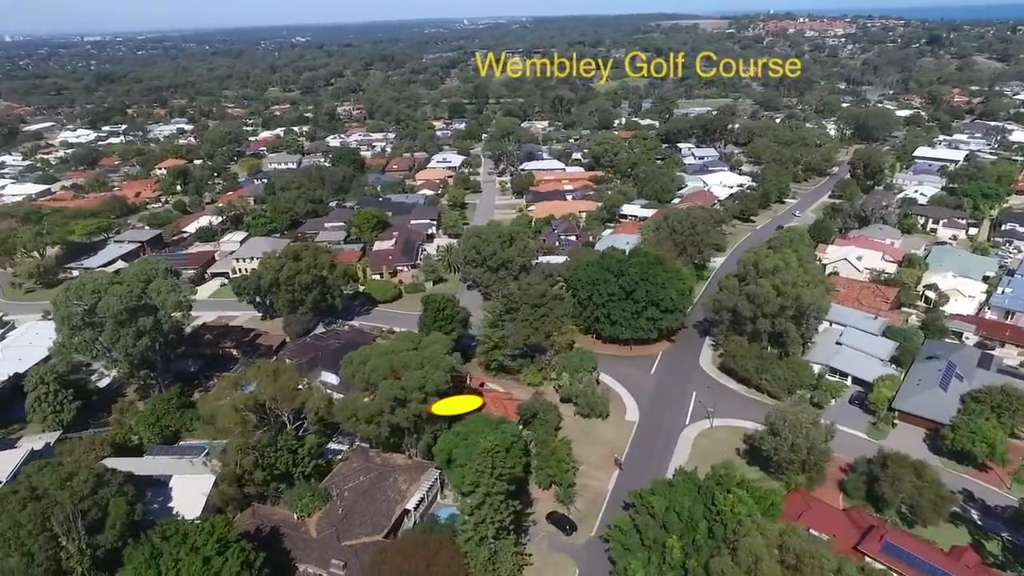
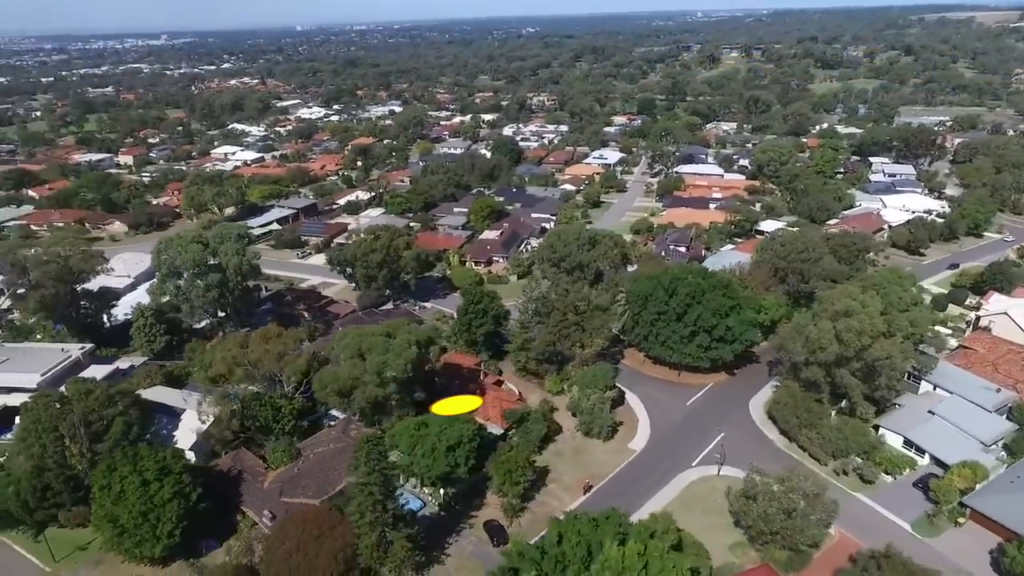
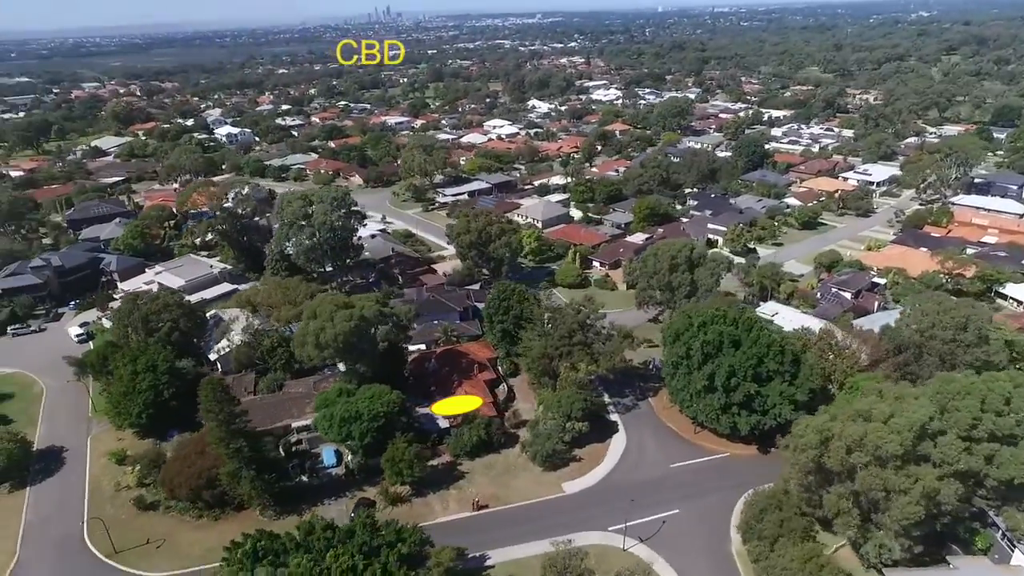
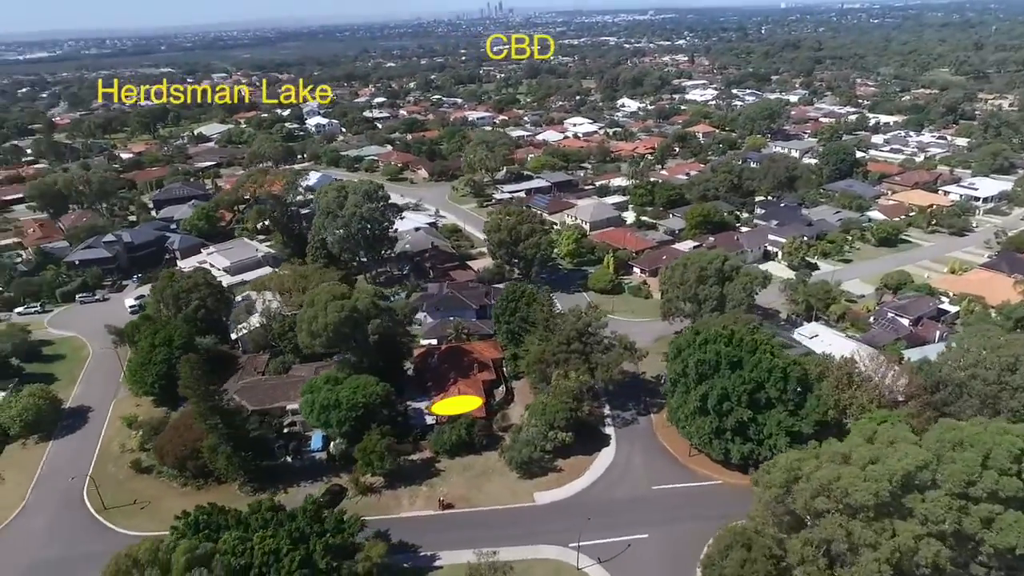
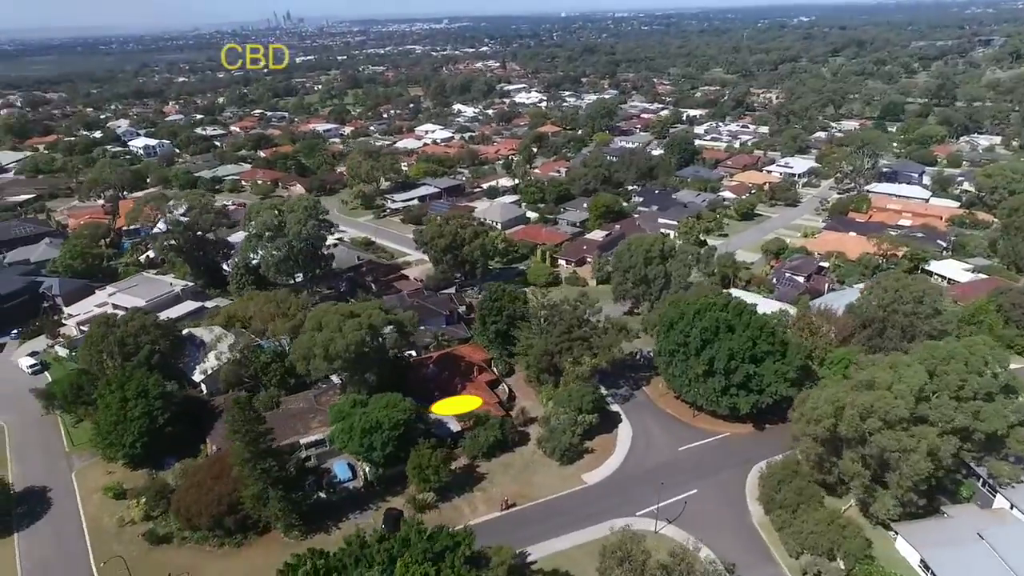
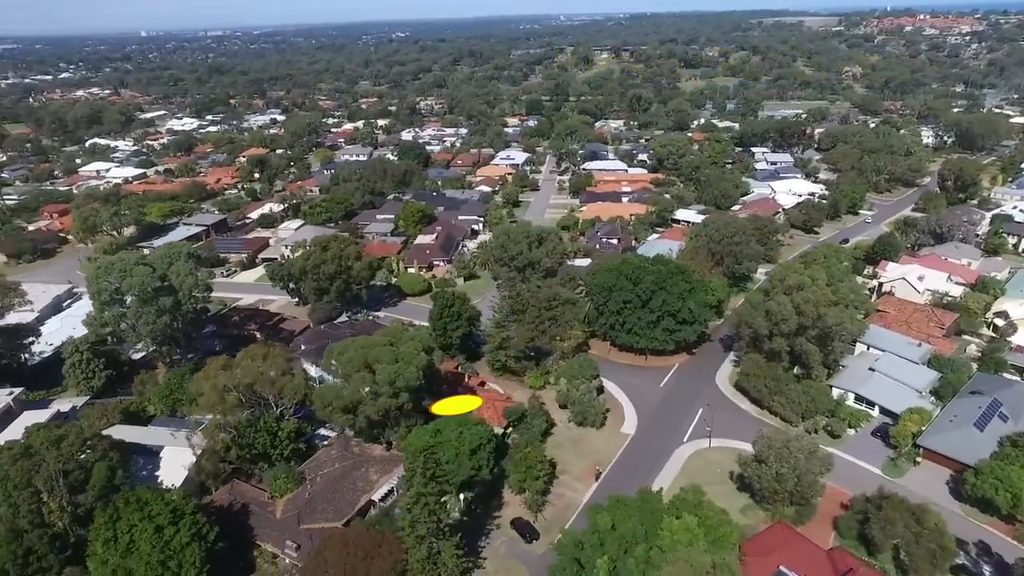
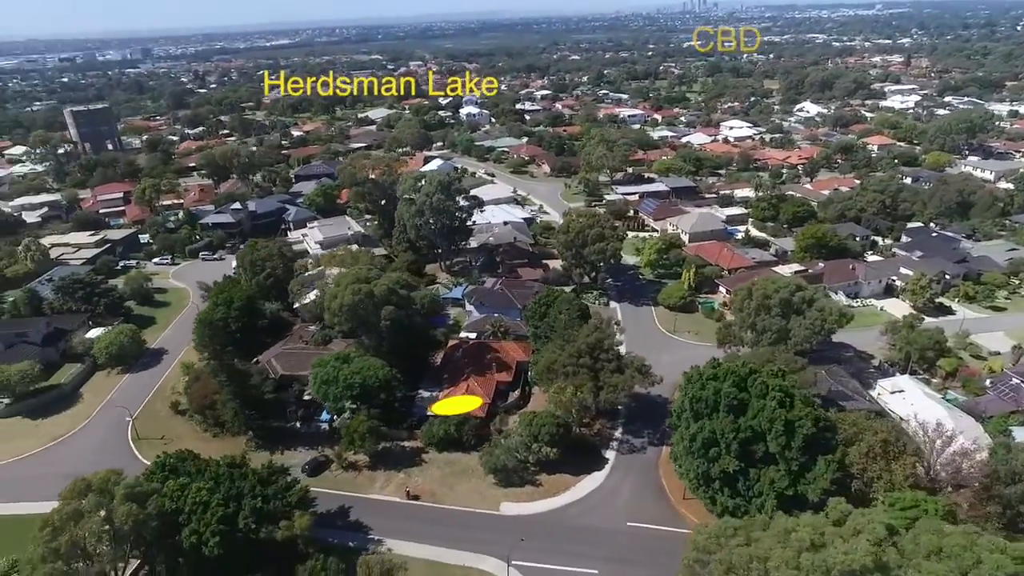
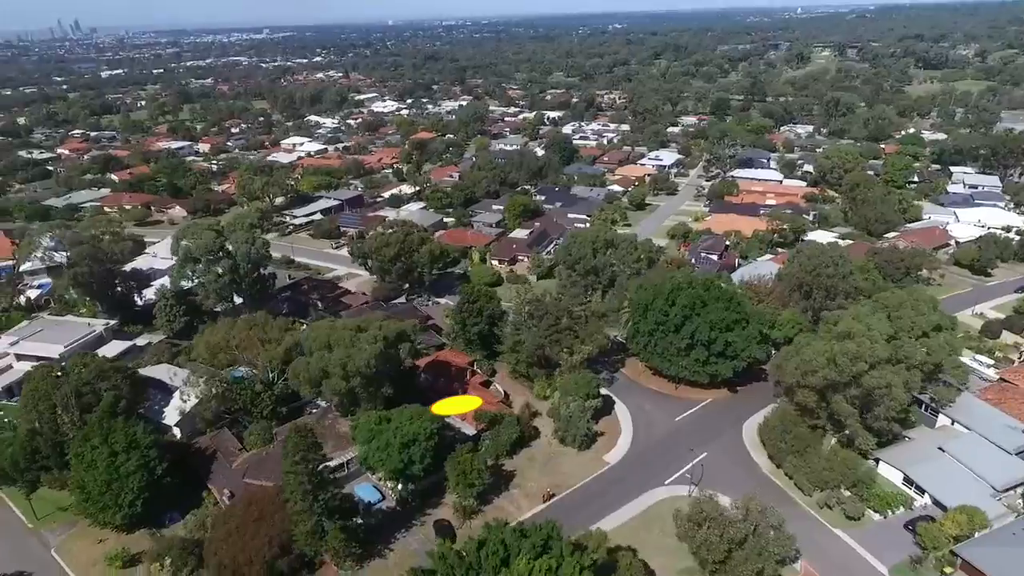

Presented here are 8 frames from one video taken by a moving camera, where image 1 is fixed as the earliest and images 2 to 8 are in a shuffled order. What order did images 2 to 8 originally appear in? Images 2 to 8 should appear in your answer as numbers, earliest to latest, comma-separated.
6, 2, 8, 5, 3, 4, 7
